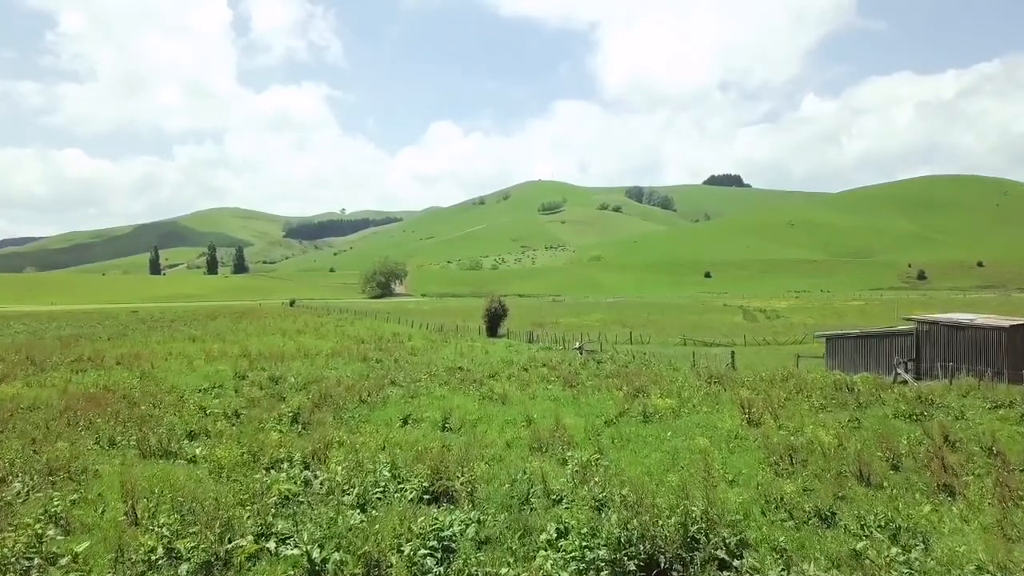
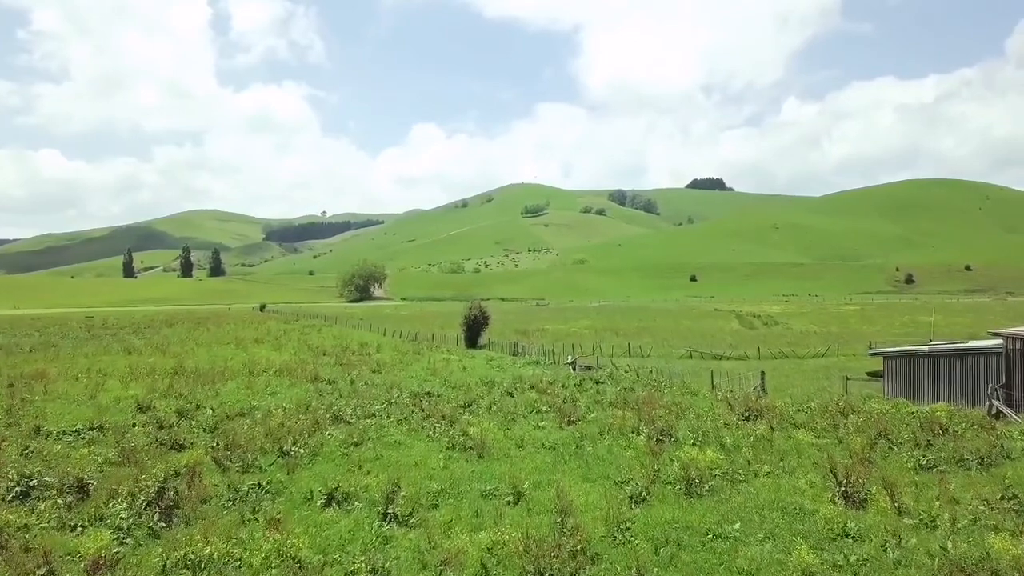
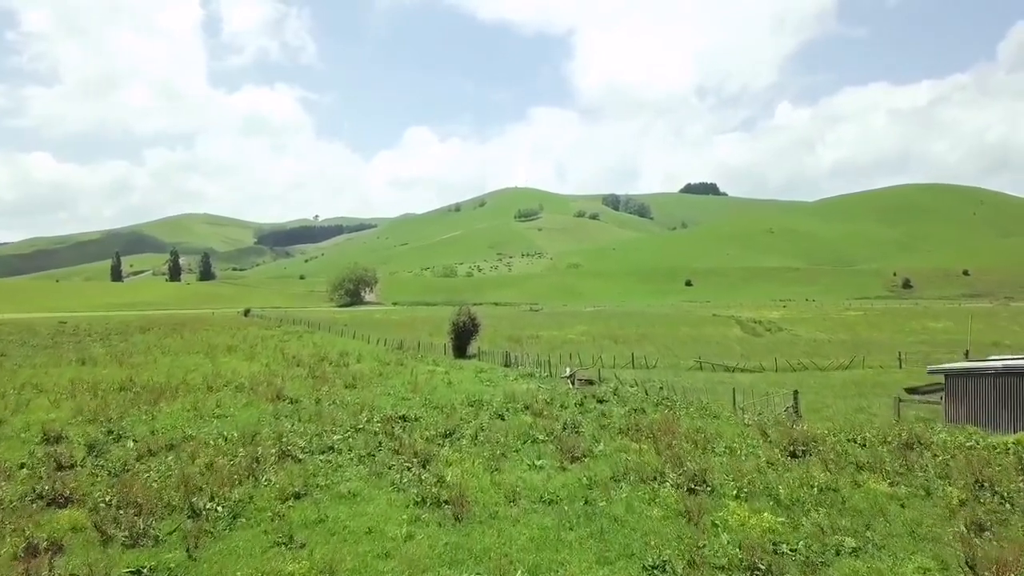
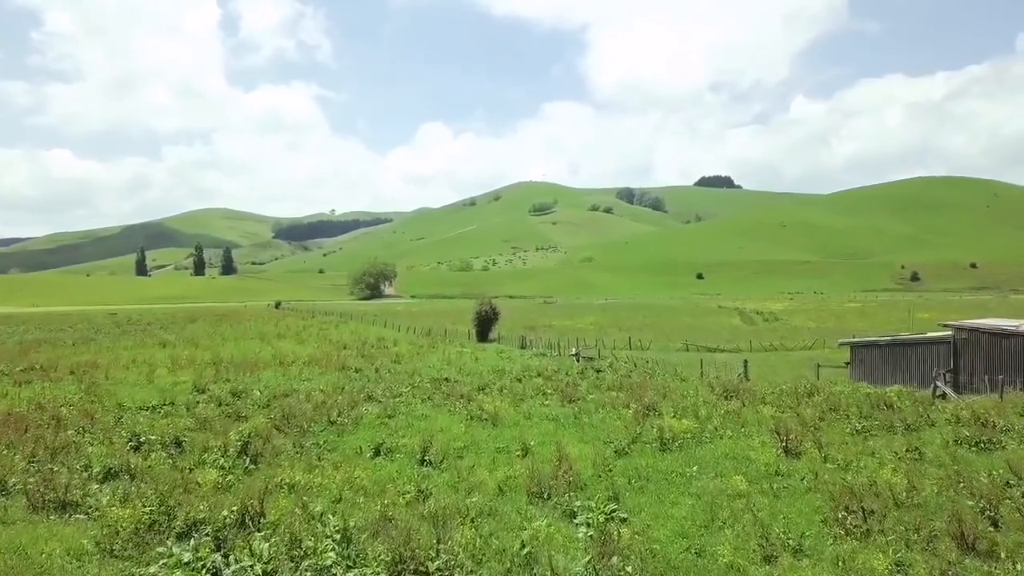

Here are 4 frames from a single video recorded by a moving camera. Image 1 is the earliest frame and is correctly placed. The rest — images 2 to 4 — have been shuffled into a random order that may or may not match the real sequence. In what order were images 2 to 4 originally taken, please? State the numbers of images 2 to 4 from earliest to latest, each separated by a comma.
4, 2, 3
